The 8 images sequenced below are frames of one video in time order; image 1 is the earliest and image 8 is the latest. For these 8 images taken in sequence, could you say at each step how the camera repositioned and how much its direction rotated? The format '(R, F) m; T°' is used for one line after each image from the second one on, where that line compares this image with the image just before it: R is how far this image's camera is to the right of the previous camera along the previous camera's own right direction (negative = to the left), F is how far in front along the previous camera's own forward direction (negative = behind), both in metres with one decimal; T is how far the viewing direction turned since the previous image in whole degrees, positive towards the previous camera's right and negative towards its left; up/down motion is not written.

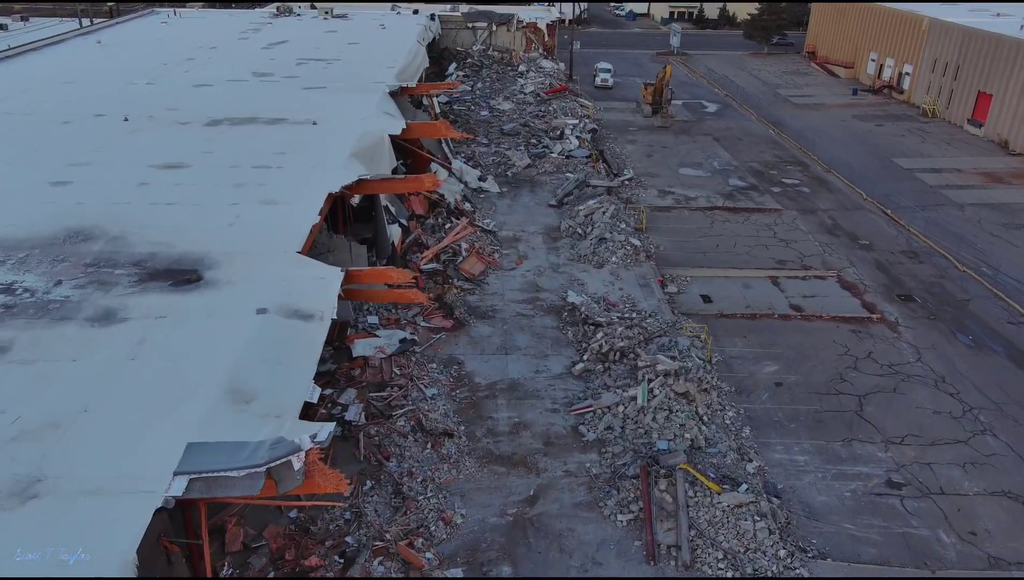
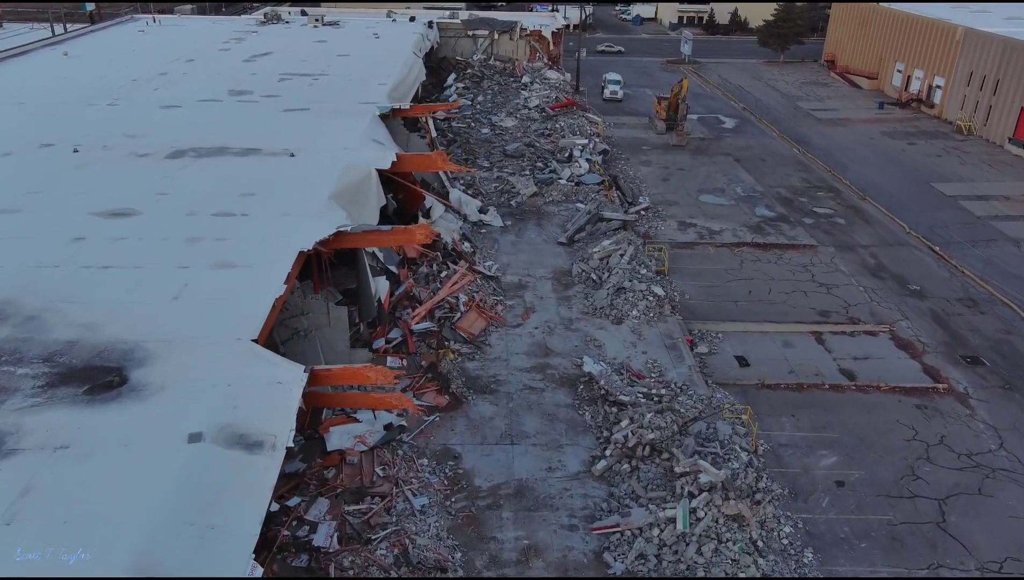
(-0.1, +2.3) m; 0°
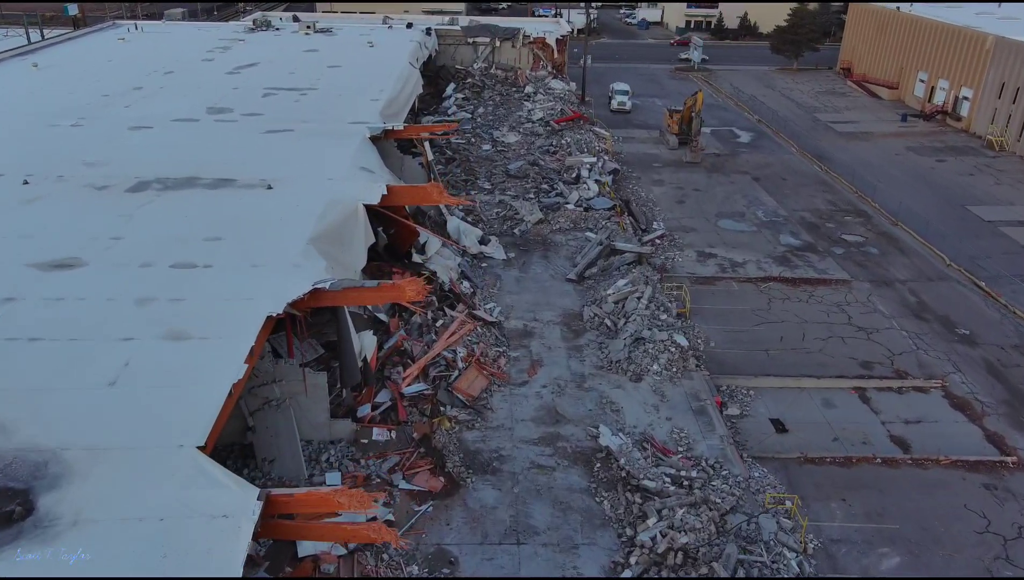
(-0.1, +1.8) m; 0°
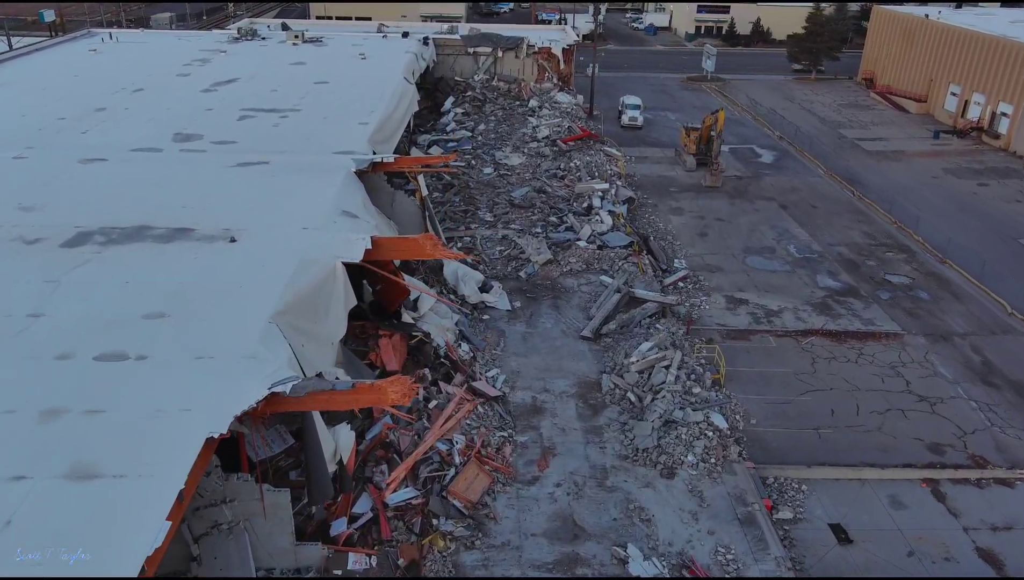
(-0.1, +2.2) m; 0°
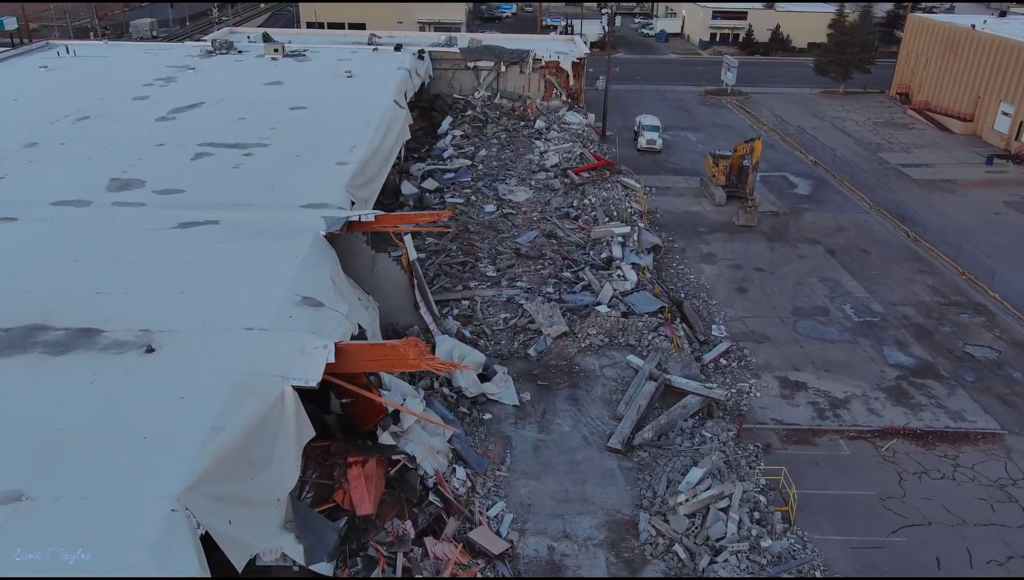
(-0.1, +3.0) m; 0°
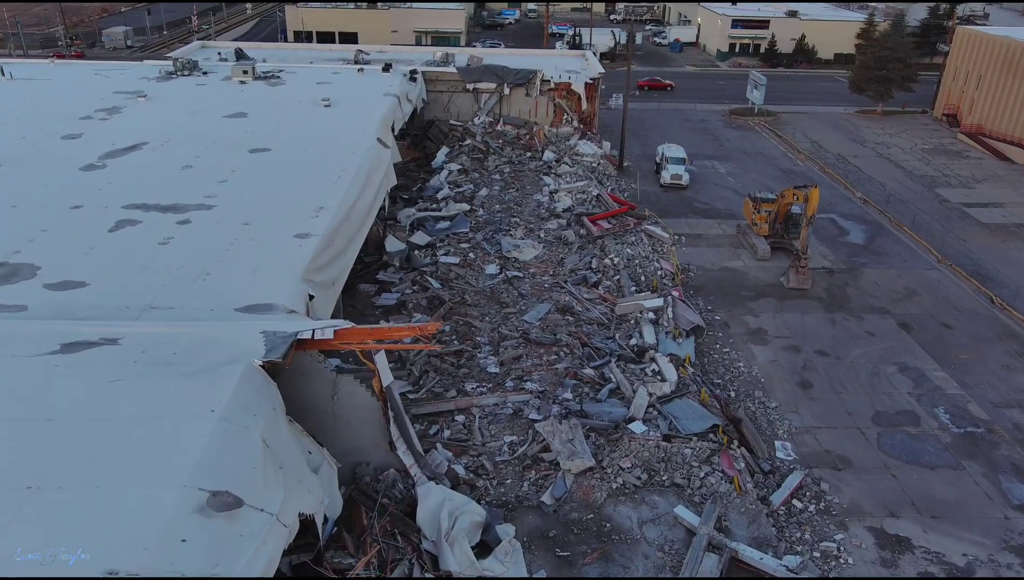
(-0.1, +3.4) m; 0°
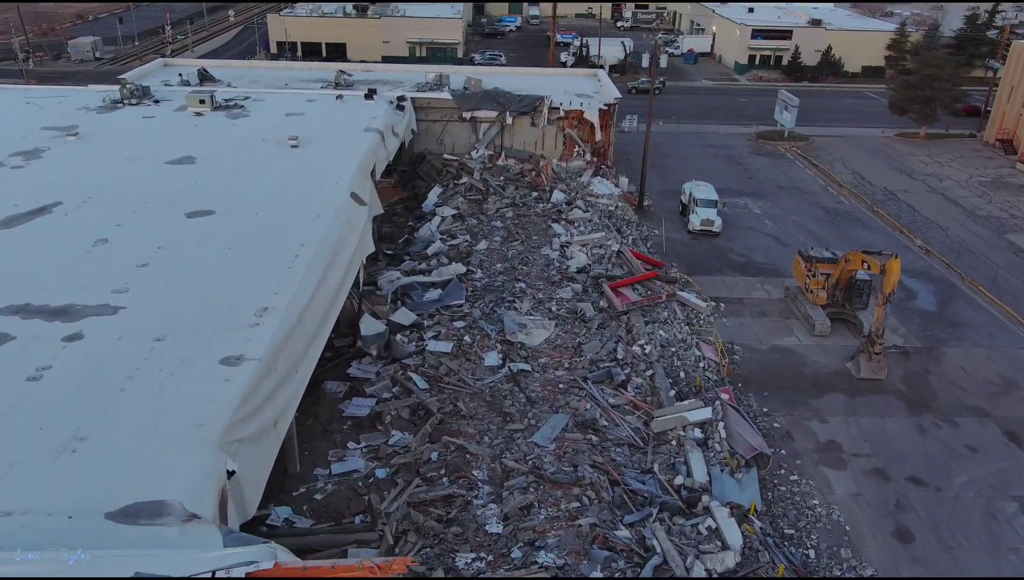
(-0.1, +3.4) m; 0°
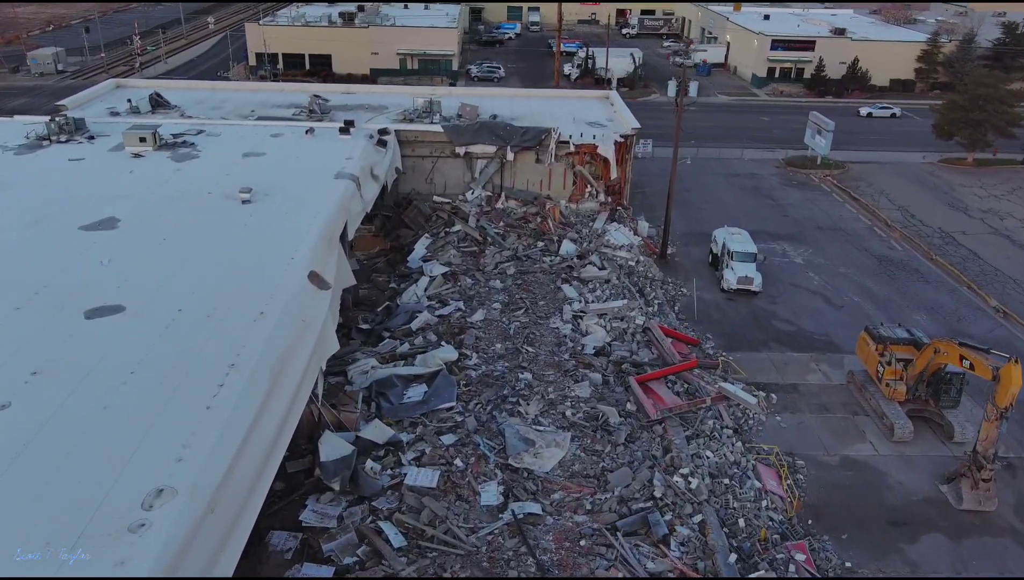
(-0.1, +3.2) m; 0°
